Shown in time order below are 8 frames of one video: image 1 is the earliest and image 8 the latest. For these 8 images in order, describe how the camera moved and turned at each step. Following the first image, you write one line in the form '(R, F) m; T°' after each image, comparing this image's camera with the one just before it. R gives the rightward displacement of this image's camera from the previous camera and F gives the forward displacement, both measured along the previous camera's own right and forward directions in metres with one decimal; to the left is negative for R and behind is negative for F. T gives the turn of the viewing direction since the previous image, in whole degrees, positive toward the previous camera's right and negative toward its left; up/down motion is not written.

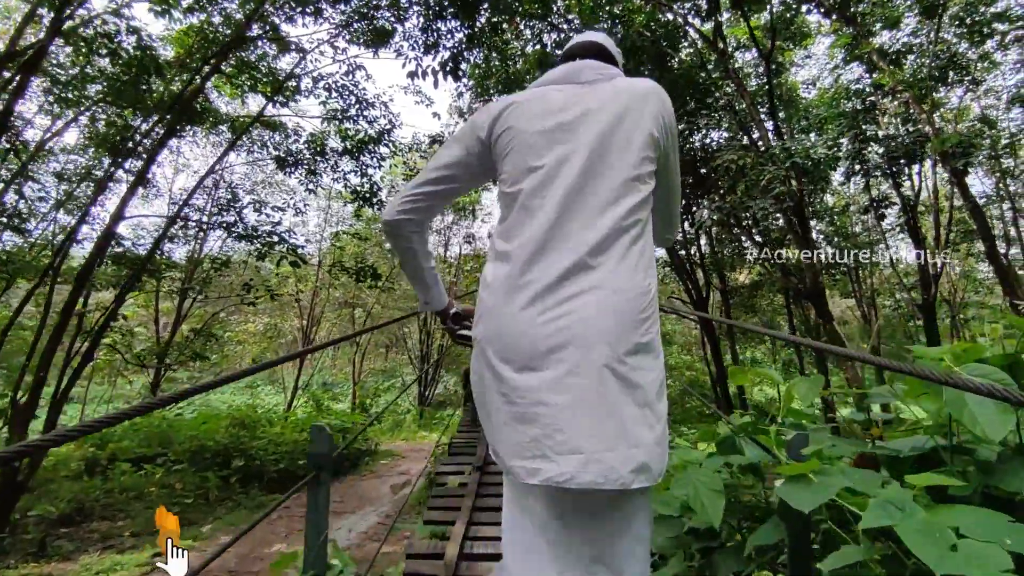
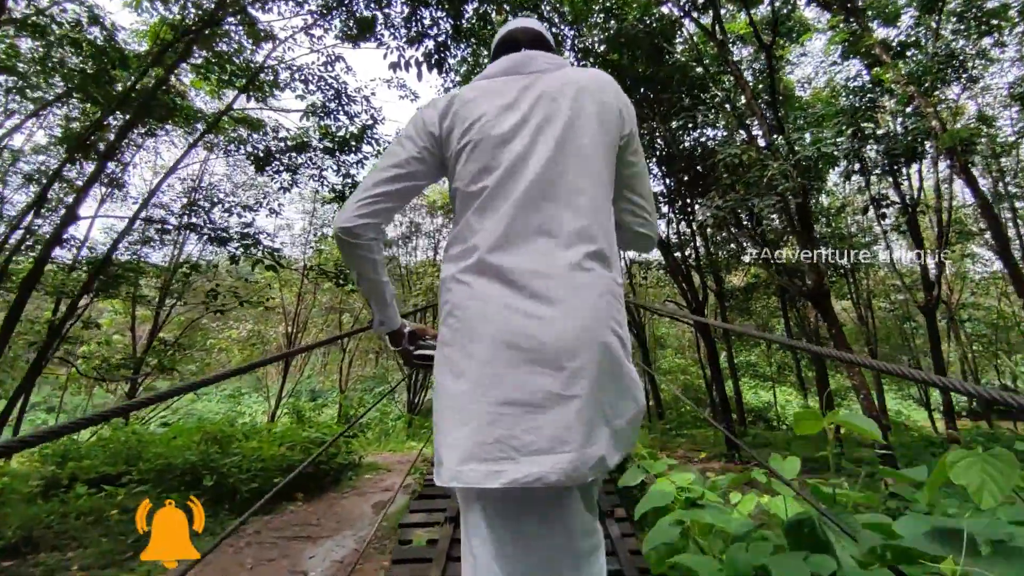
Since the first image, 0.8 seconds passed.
(0.0, +0.3) m; +1°
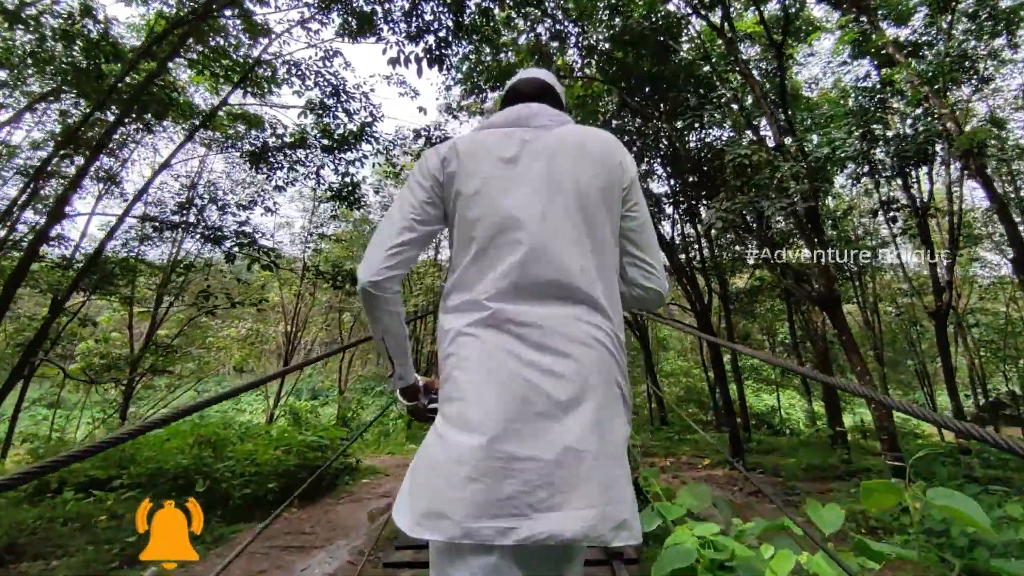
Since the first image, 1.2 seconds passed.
(0.0, +0.1) m; 0°
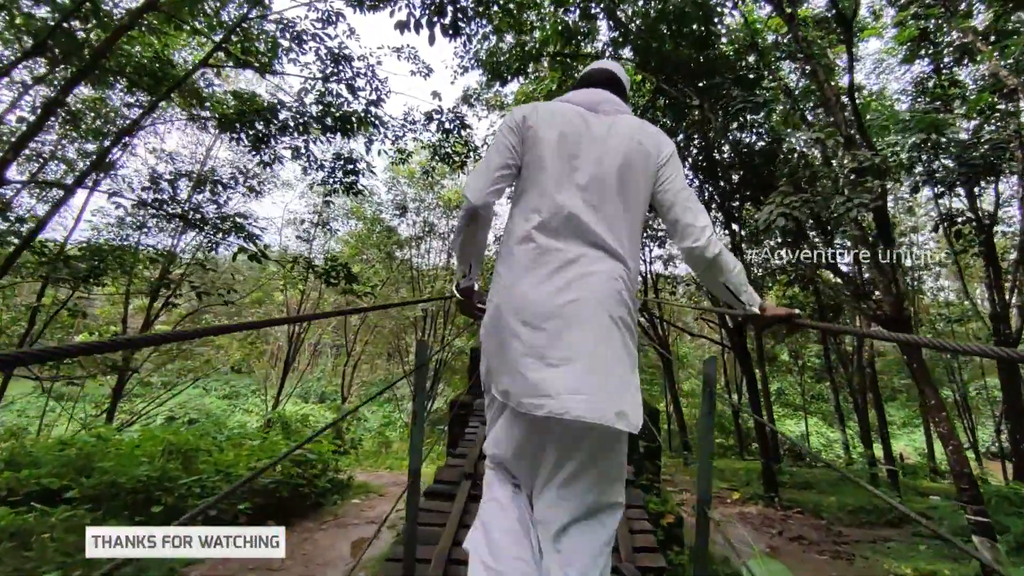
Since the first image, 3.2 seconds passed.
(0.0, +0.6) m; -2°
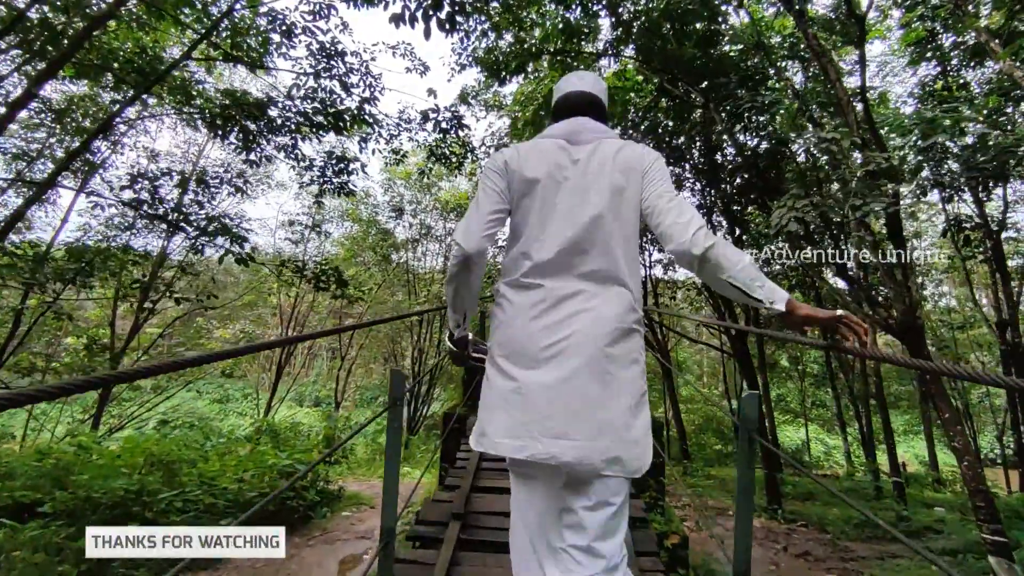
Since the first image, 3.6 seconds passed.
(0.0, +0.2) m; 0°
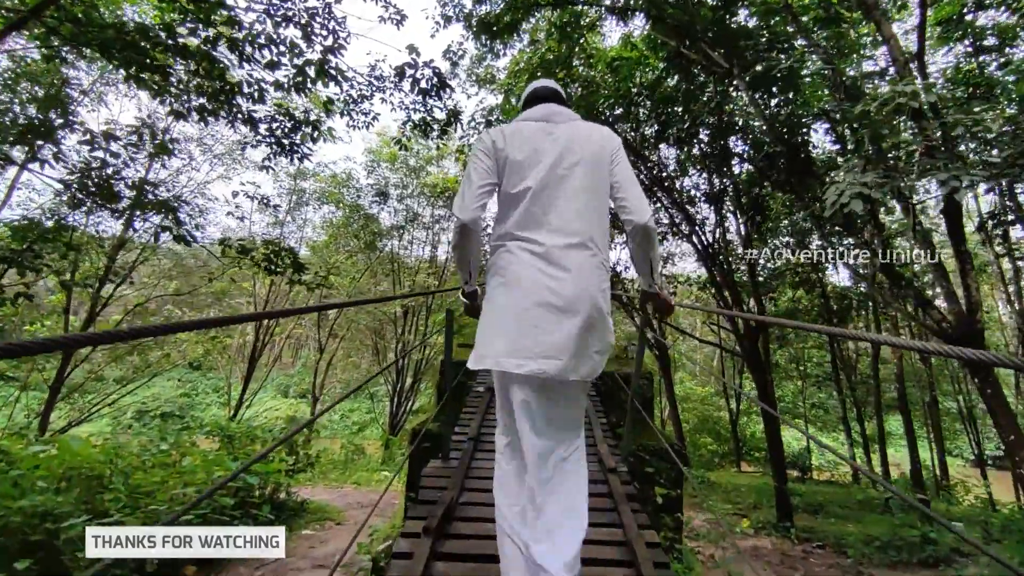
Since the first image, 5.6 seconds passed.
(0.0, +0.6) m; +1°
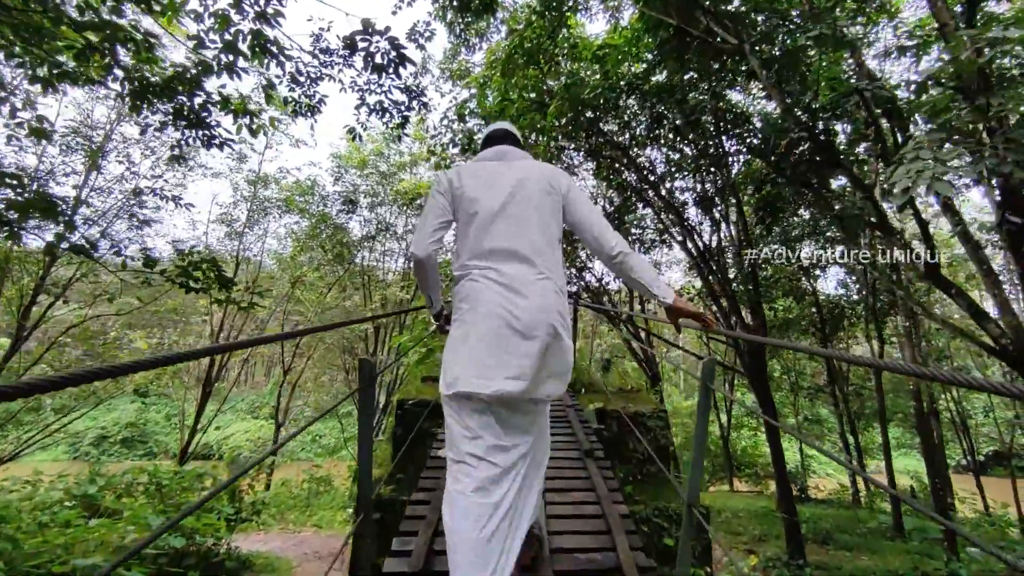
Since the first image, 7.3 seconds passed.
(0.0, +0.6) m; +2°
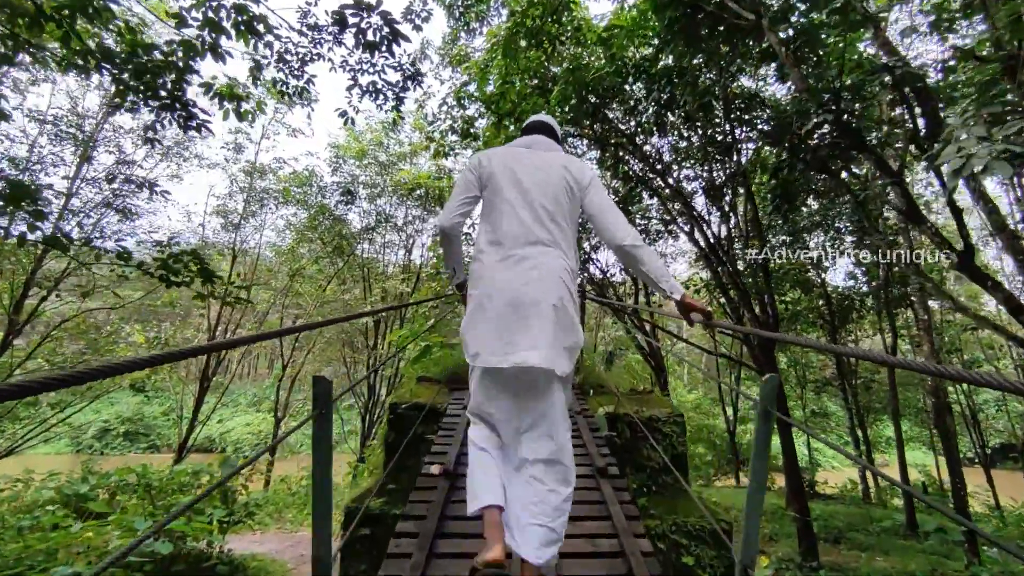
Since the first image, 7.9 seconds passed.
(0.0, +0.2) m; 0°
